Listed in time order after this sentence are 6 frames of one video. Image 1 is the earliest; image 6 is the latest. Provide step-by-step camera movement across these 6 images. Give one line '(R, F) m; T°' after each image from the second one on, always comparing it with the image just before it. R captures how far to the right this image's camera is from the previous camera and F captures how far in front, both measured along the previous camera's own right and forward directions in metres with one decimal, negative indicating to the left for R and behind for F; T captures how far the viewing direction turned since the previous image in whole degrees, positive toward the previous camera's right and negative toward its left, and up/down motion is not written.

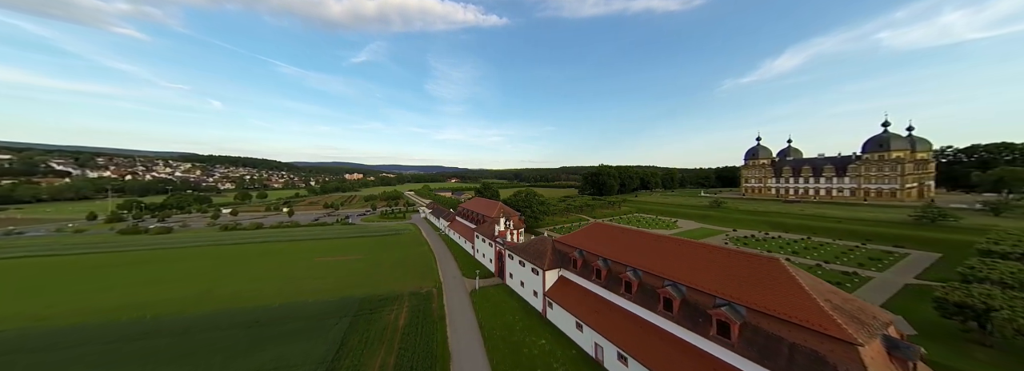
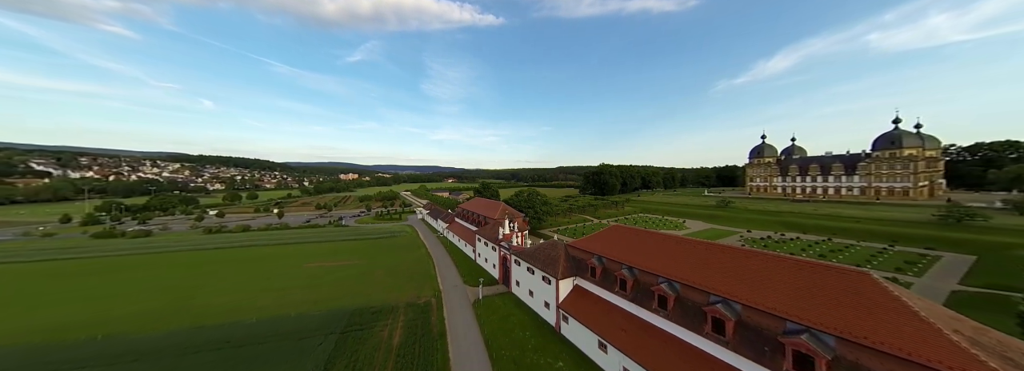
(-1.0, +2.5) m; +1°
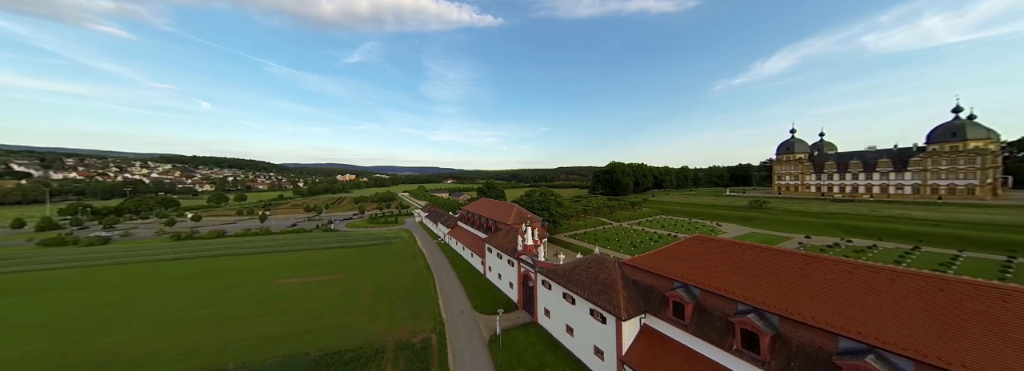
(-2.3, +6.6) m; 0°
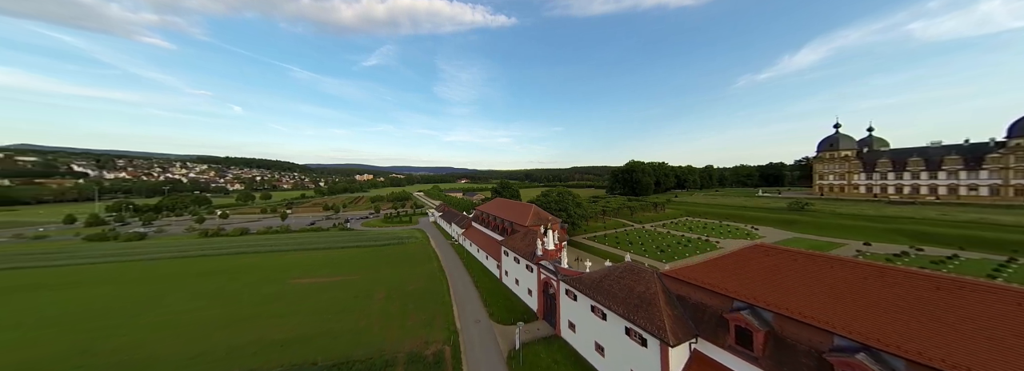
(-0.5, +1.8) m; -3°
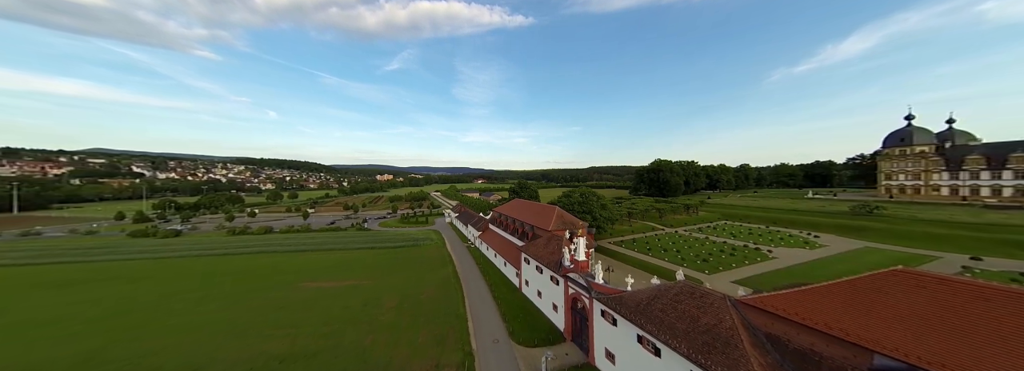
(-0.5, +2.7) m; -4°
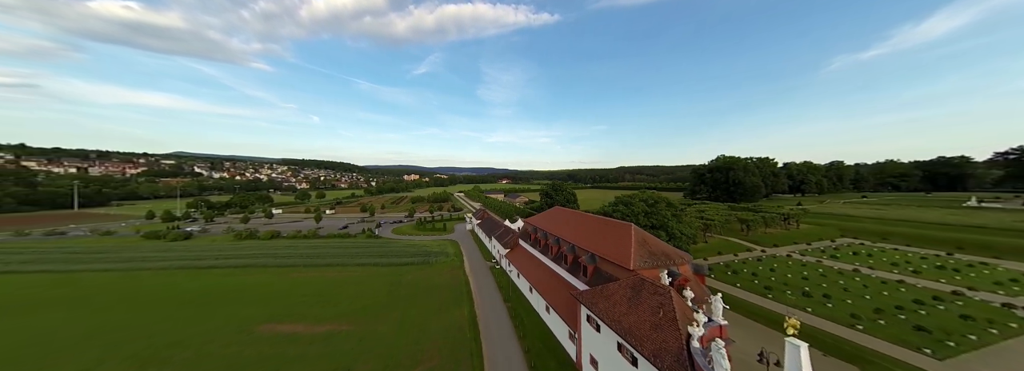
(-1.9, +10.5) m; -6°
